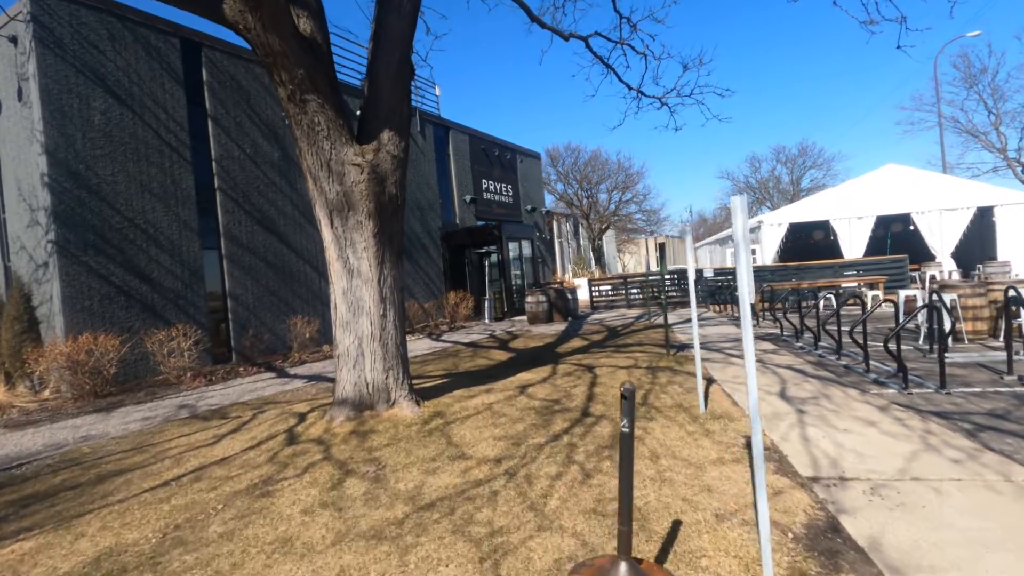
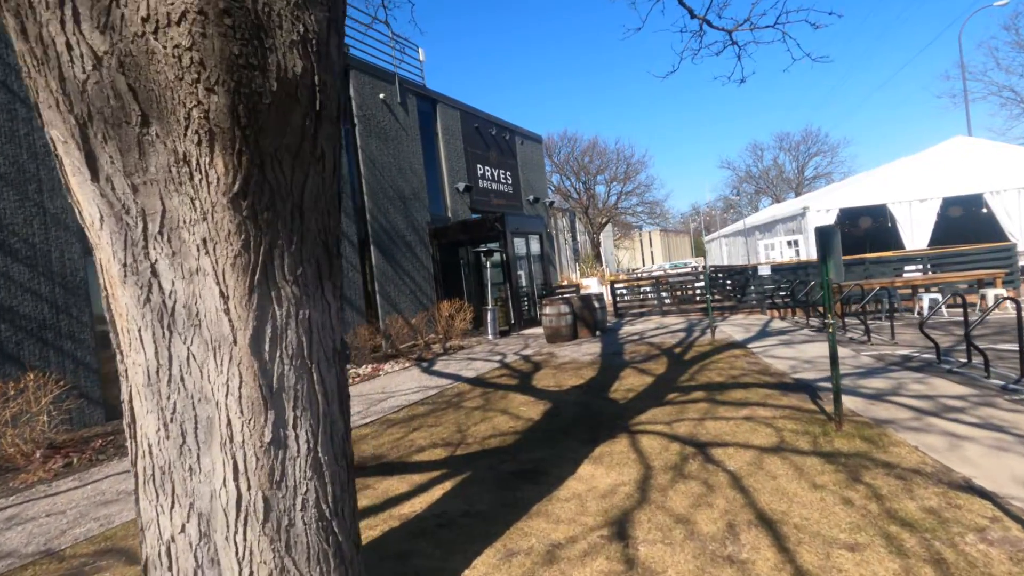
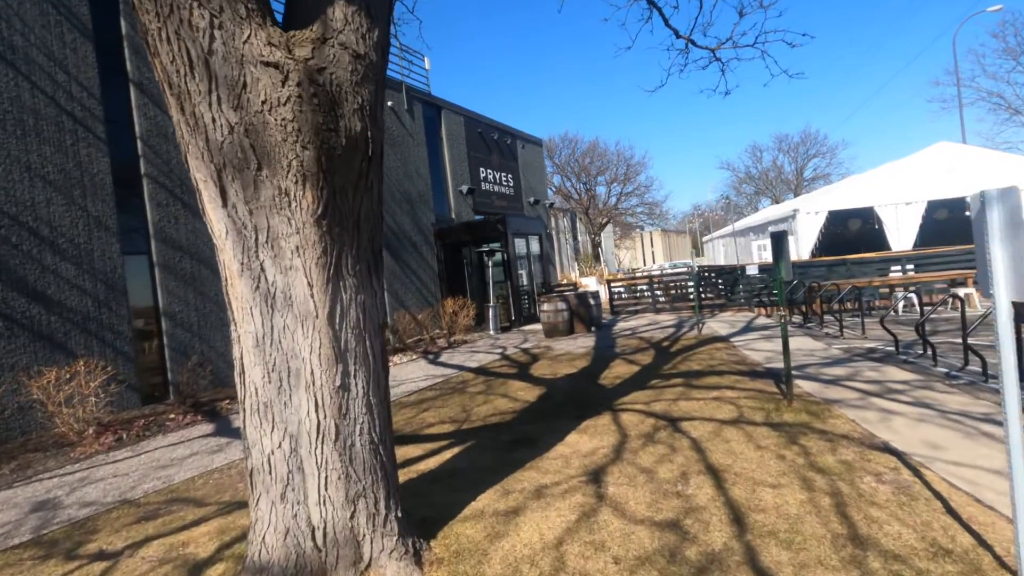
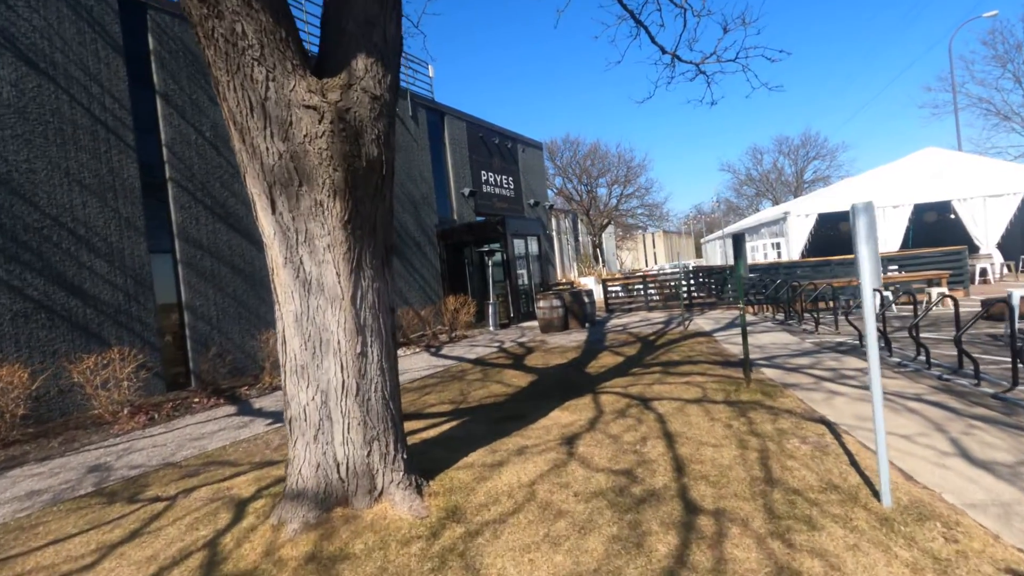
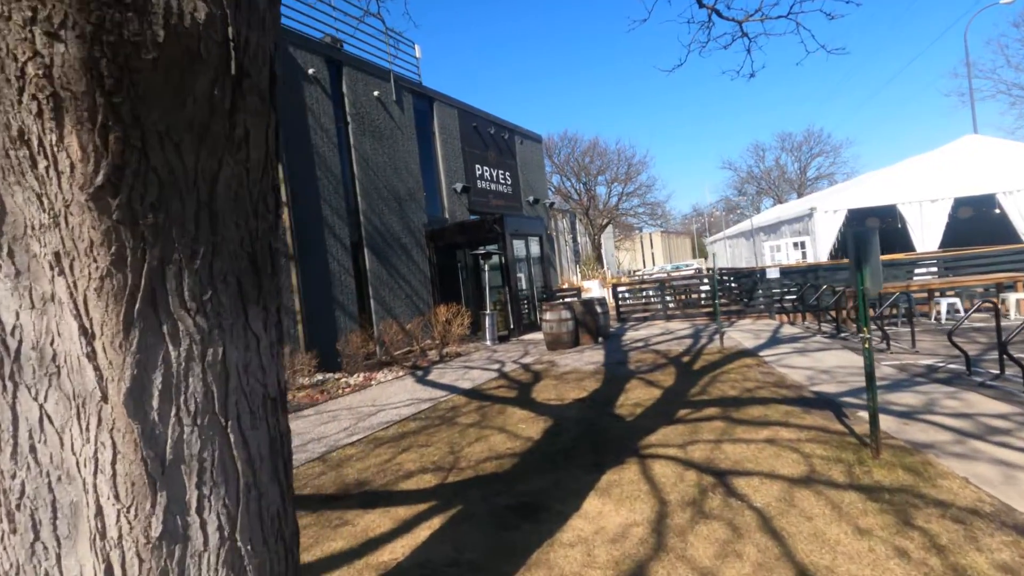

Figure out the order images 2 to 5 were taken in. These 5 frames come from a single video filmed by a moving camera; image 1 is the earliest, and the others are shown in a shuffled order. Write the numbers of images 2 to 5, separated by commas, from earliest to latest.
4, 3, 2, 5
